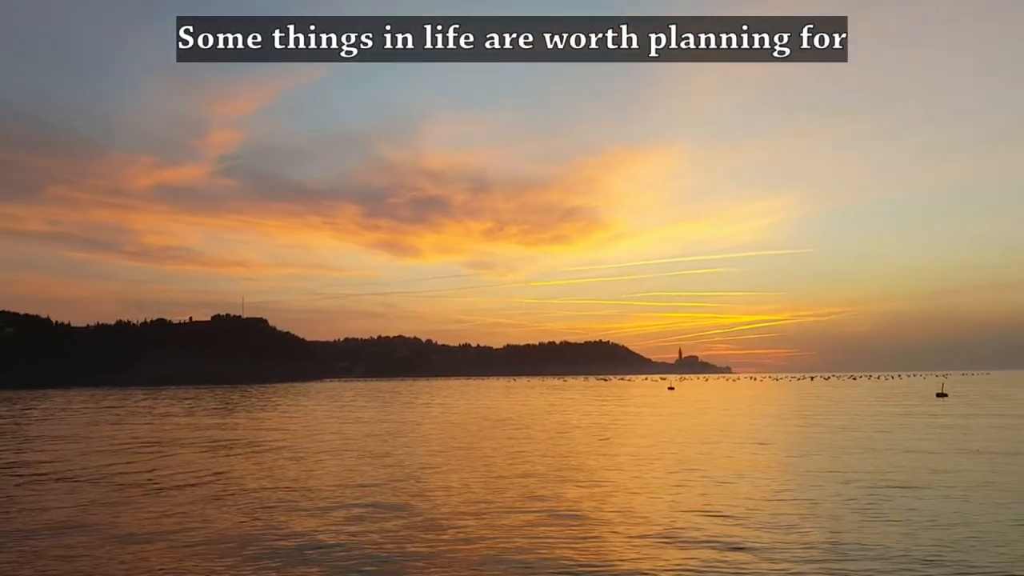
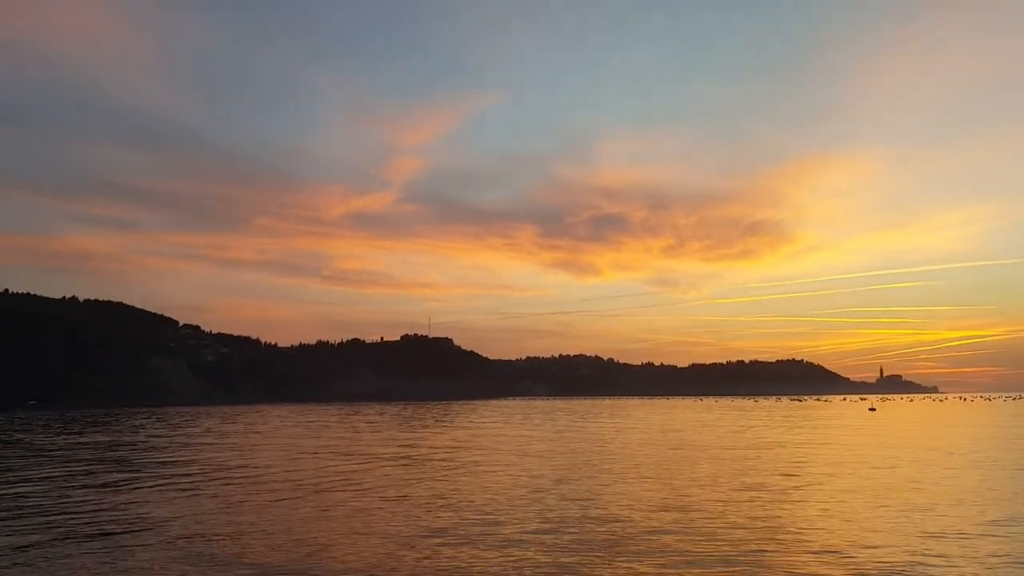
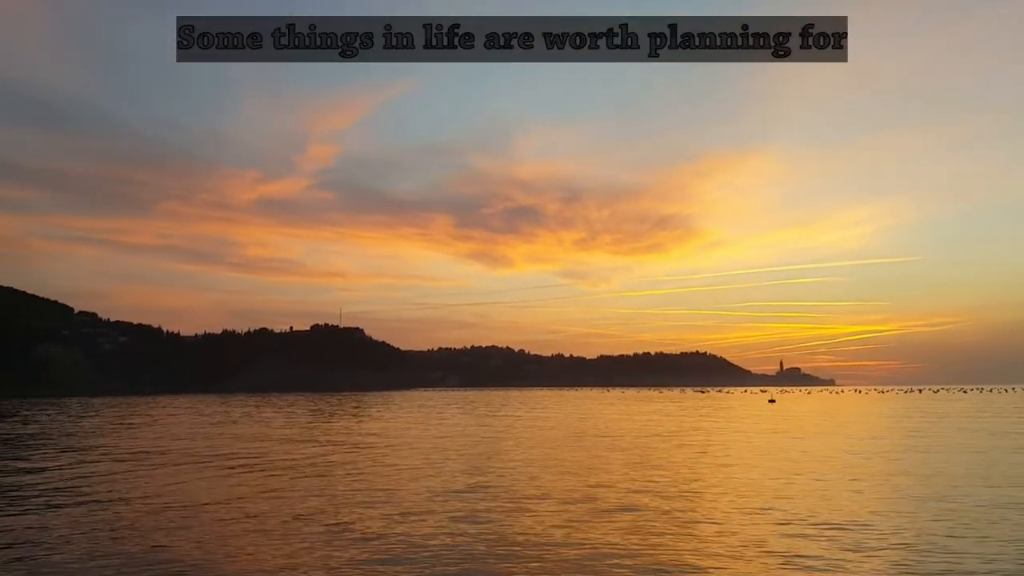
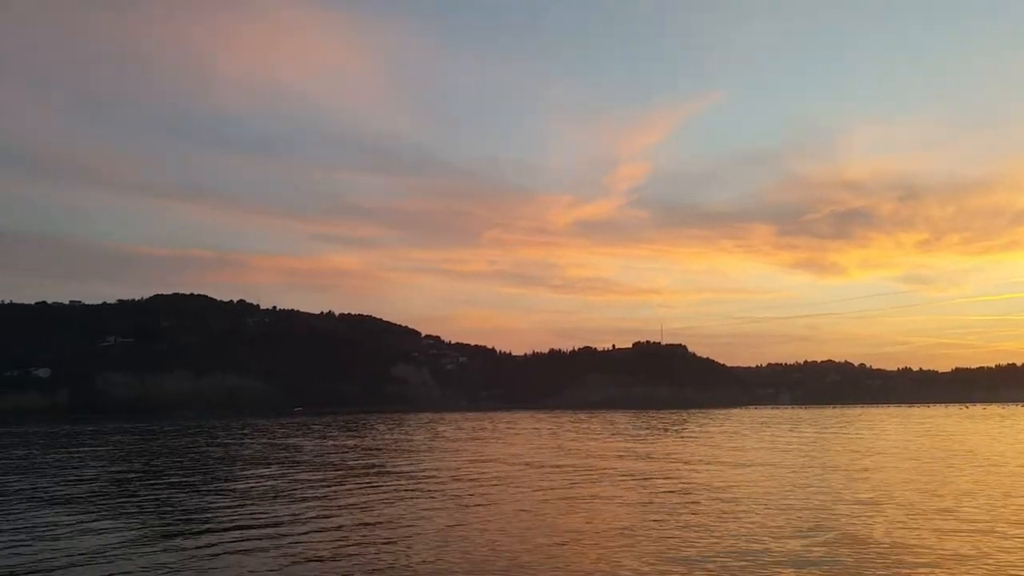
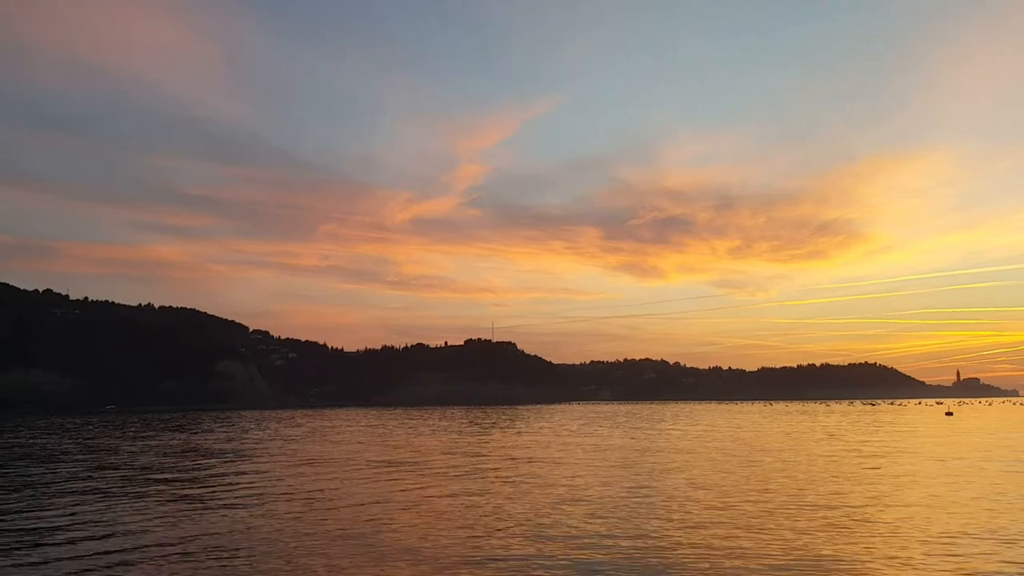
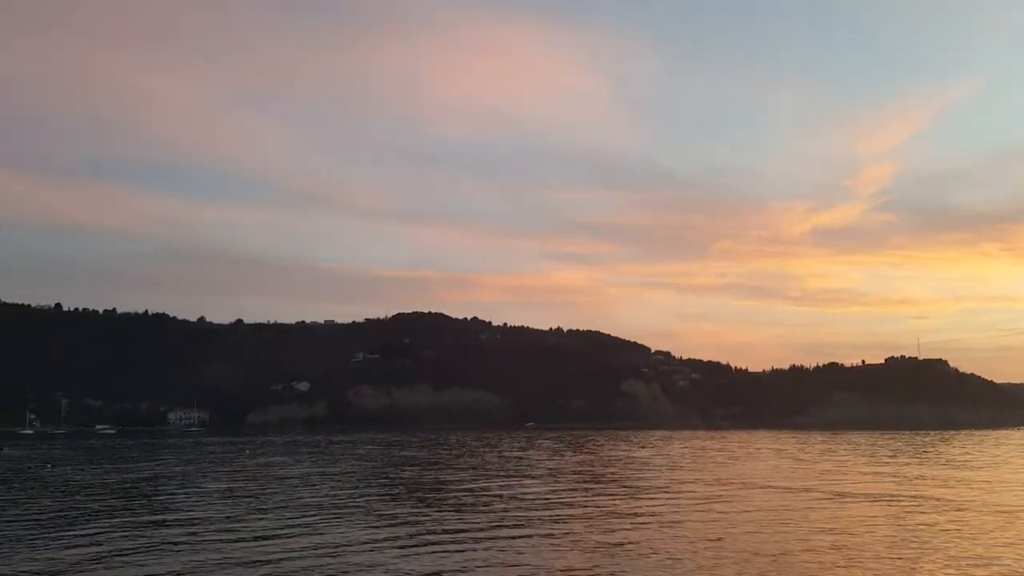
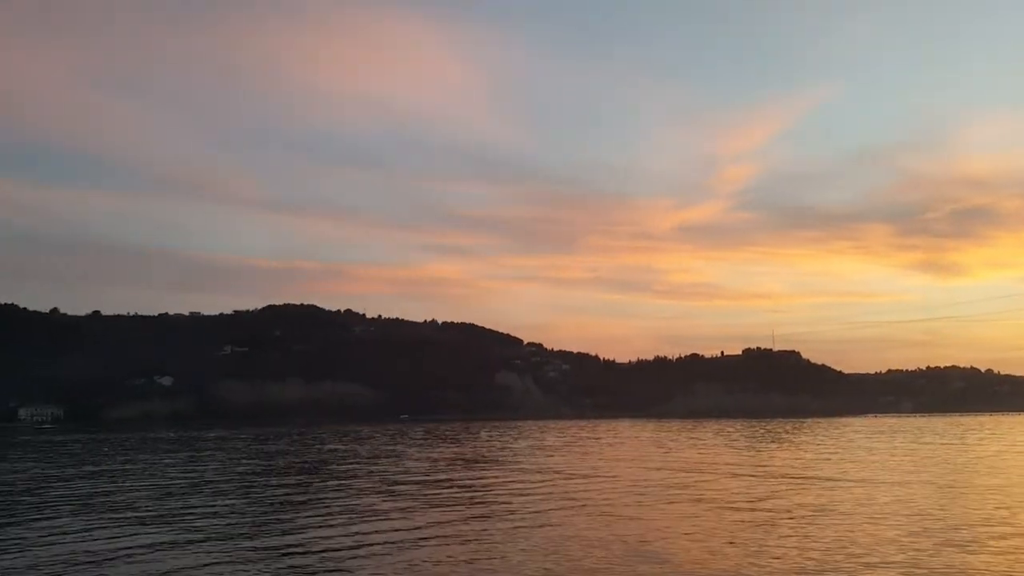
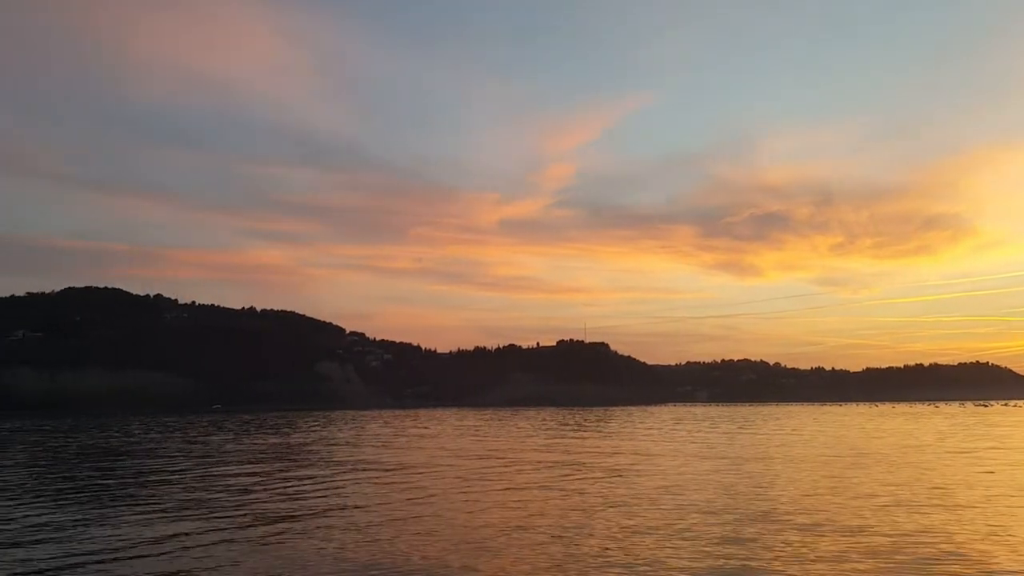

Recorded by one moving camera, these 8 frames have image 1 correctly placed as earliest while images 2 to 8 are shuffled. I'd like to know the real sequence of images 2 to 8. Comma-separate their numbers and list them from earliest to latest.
3, 2, 5, 8, 4, 7, 6
